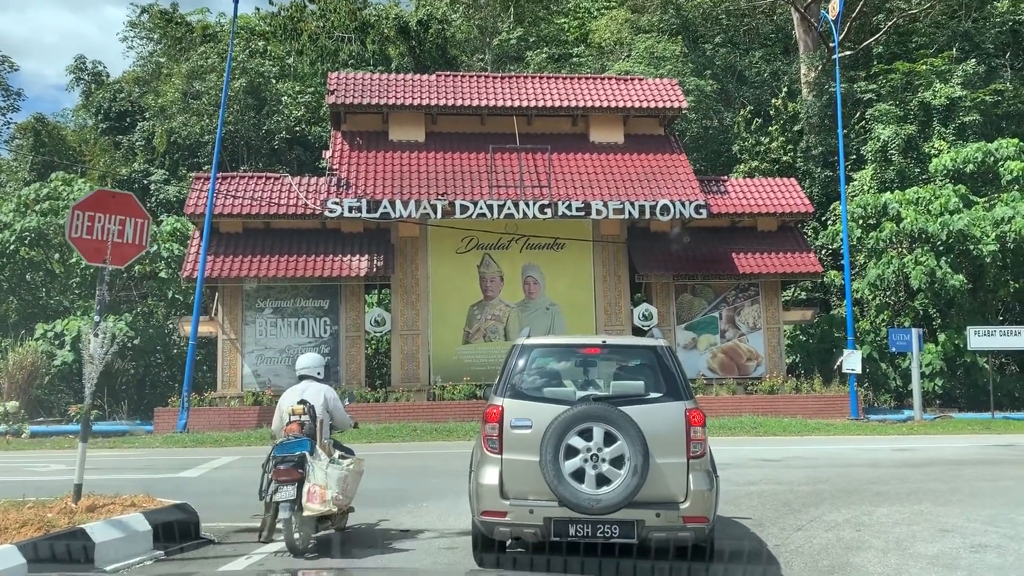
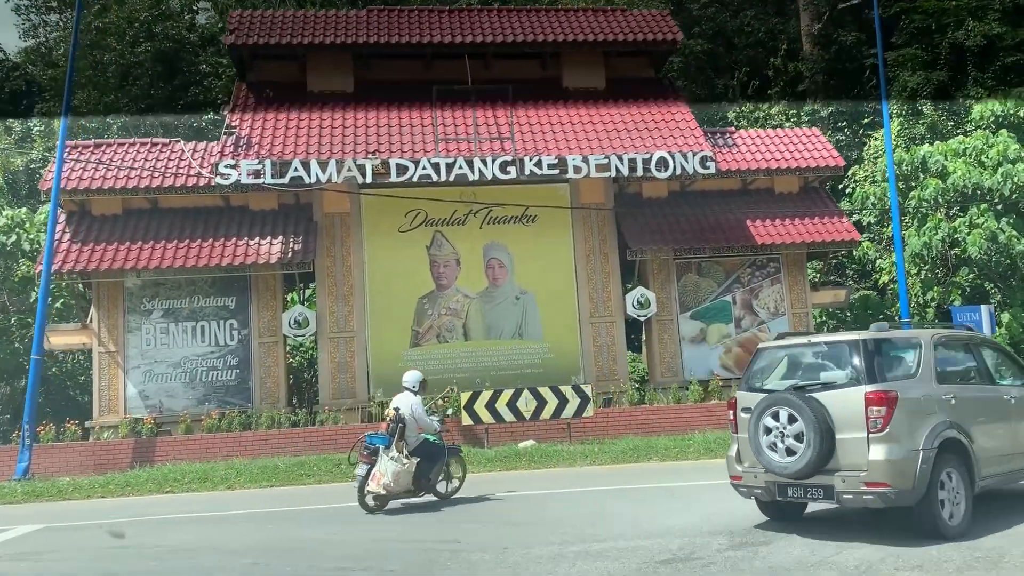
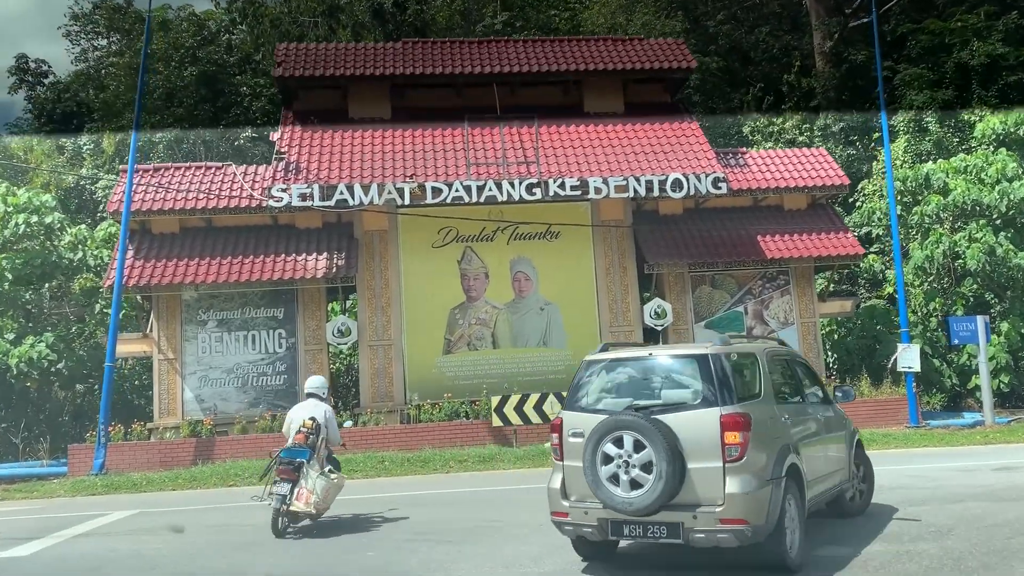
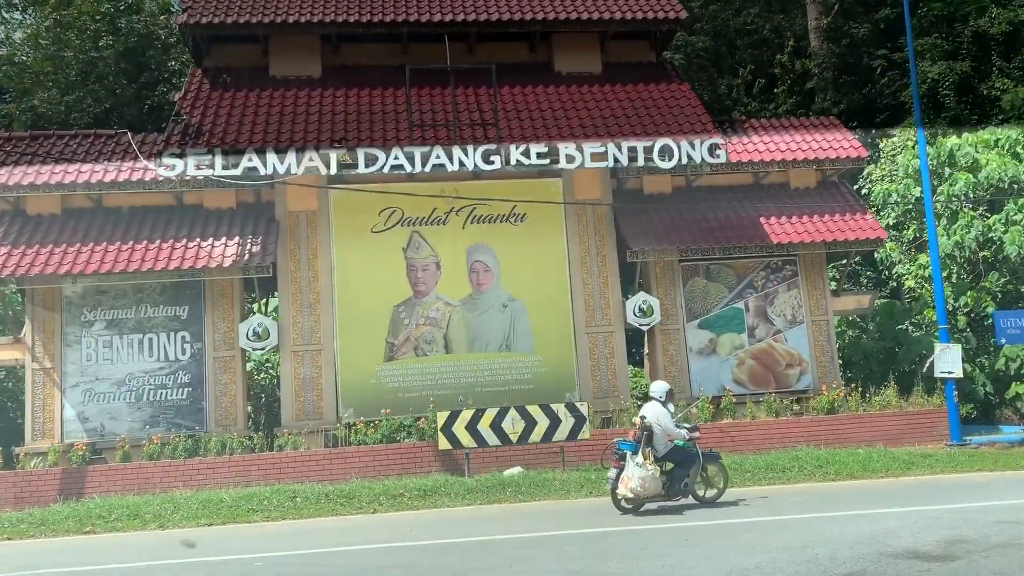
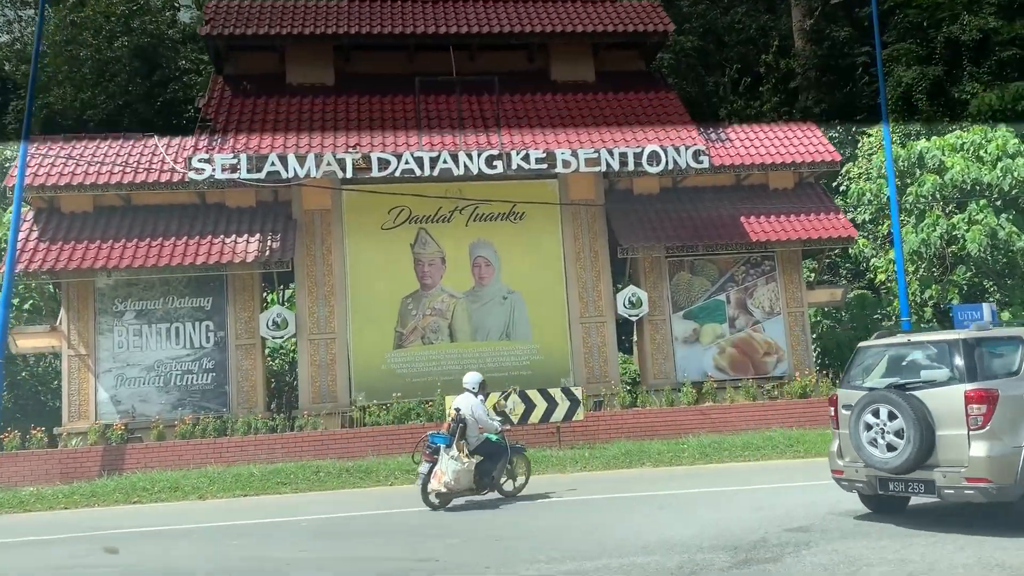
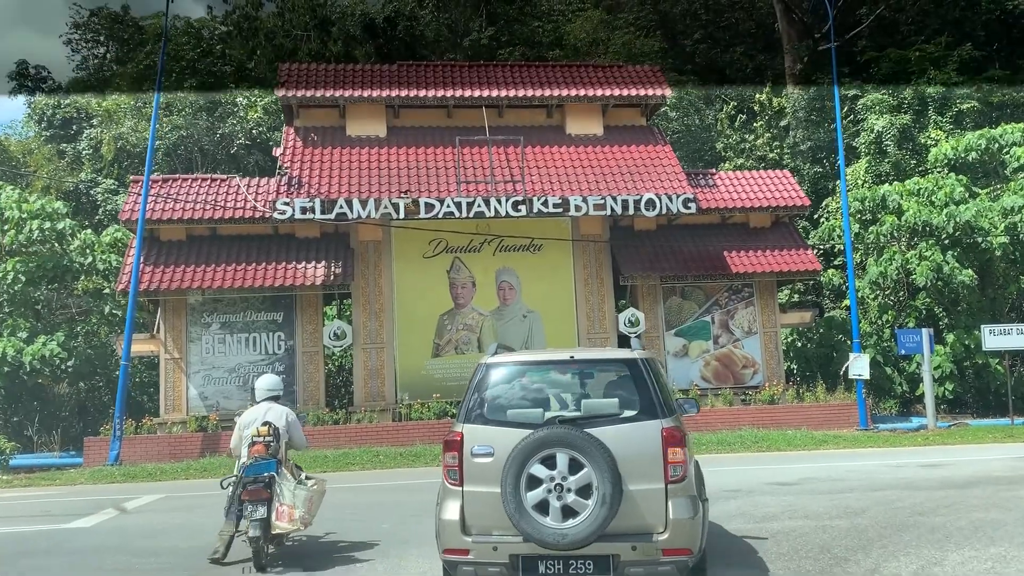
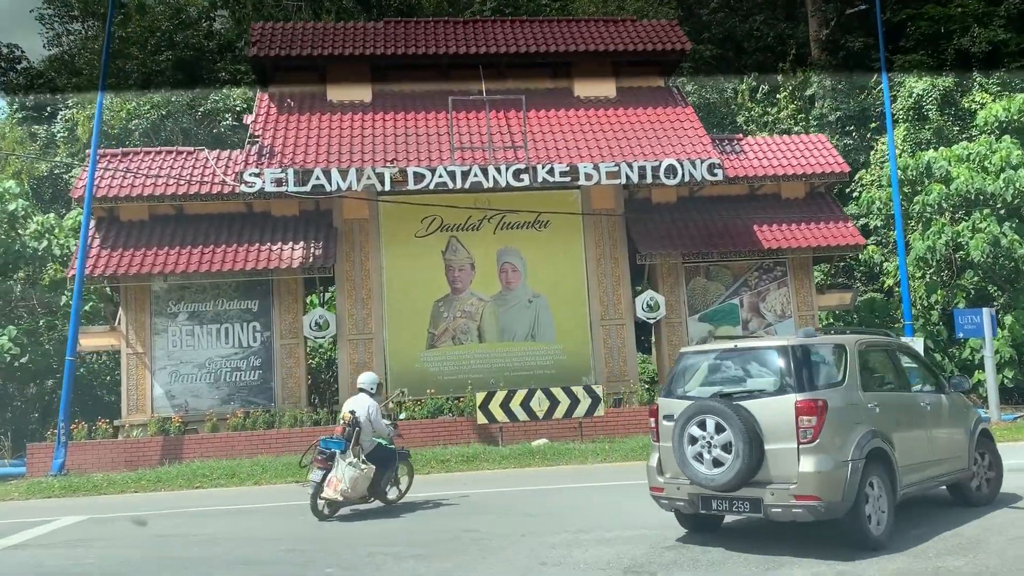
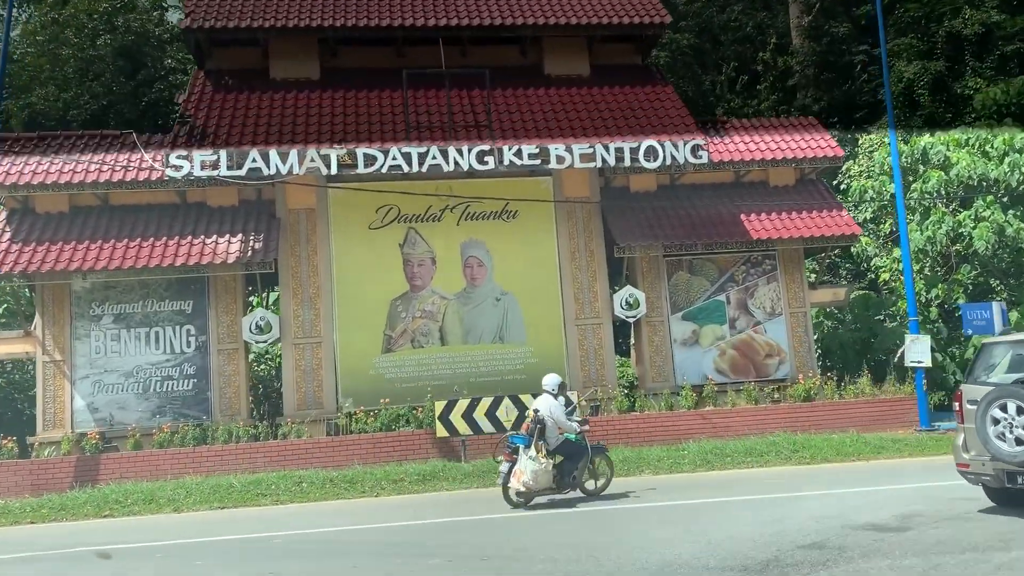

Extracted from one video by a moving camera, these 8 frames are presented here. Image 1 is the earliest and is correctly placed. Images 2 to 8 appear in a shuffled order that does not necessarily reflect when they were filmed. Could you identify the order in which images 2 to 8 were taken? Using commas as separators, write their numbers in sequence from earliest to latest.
6, 3, 7, 2, 5, 8, 4
